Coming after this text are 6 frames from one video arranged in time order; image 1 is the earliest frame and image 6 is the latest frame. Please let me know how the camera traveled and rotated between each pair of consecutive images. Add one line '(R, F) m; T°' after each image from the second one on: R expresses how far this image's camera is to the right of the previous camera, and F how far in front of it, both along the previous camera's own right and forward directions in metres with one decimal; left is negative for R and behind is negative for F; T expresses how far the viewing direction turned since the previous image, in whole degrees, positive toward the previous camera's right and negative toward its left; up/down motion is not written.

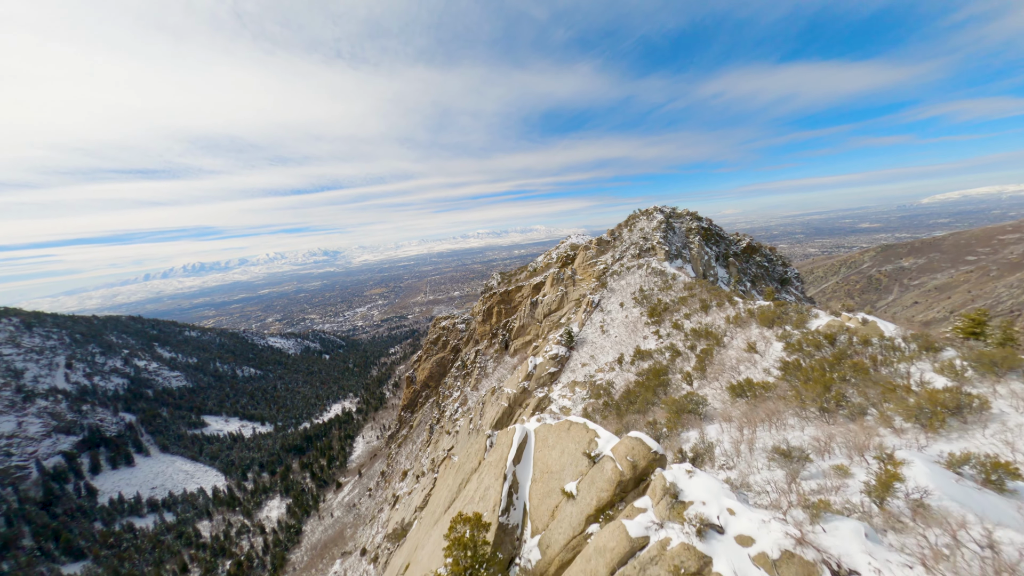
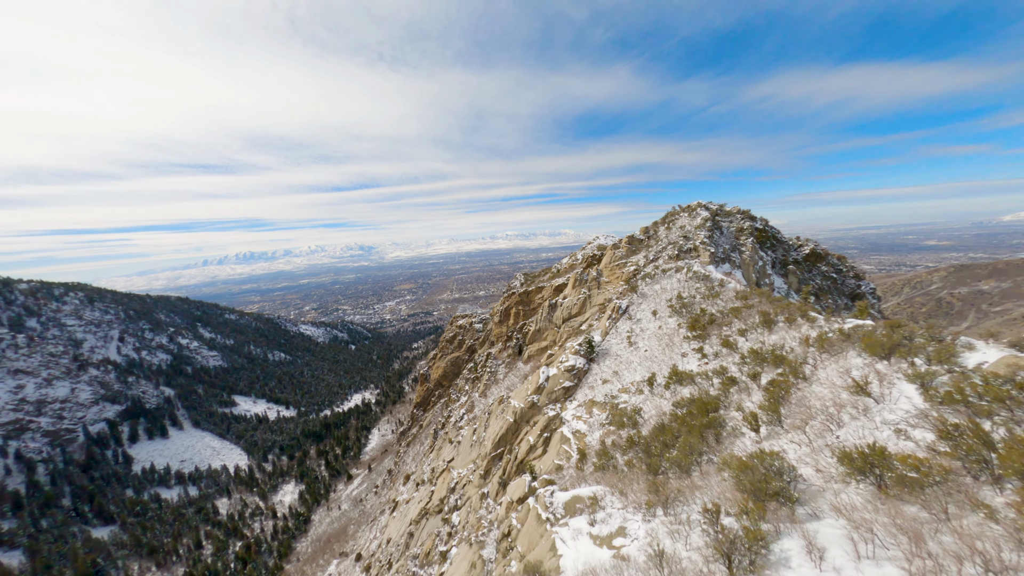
(+1.1, +4.2) m; -5°
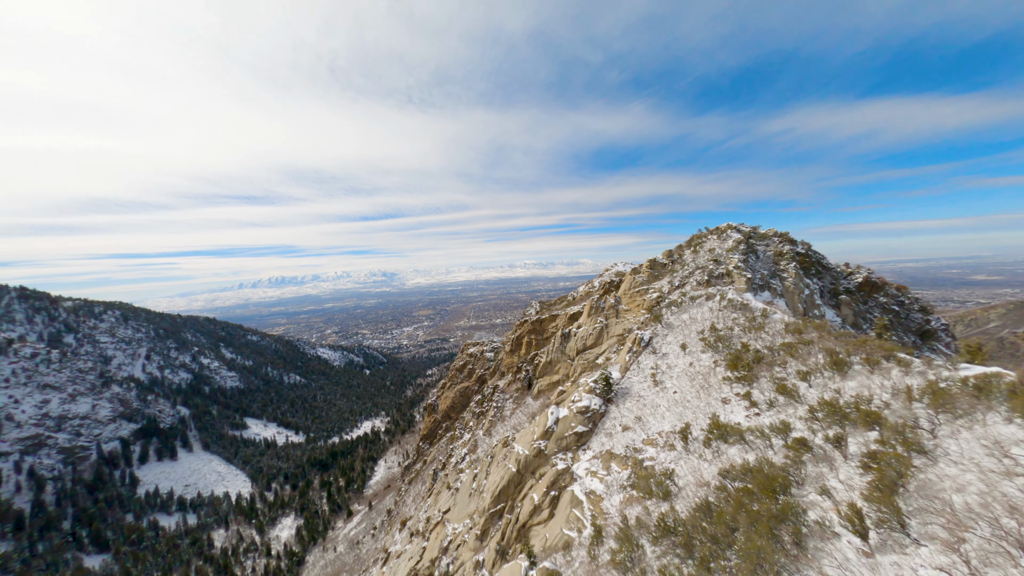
(+1.0, +3.0) m; -3°
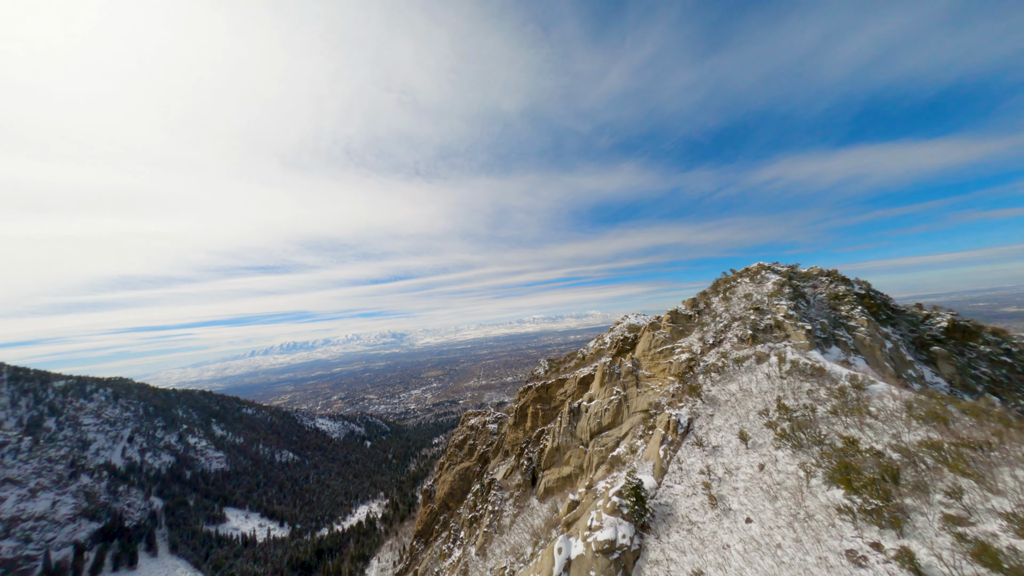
(+1.8, +6.1) m; -1°
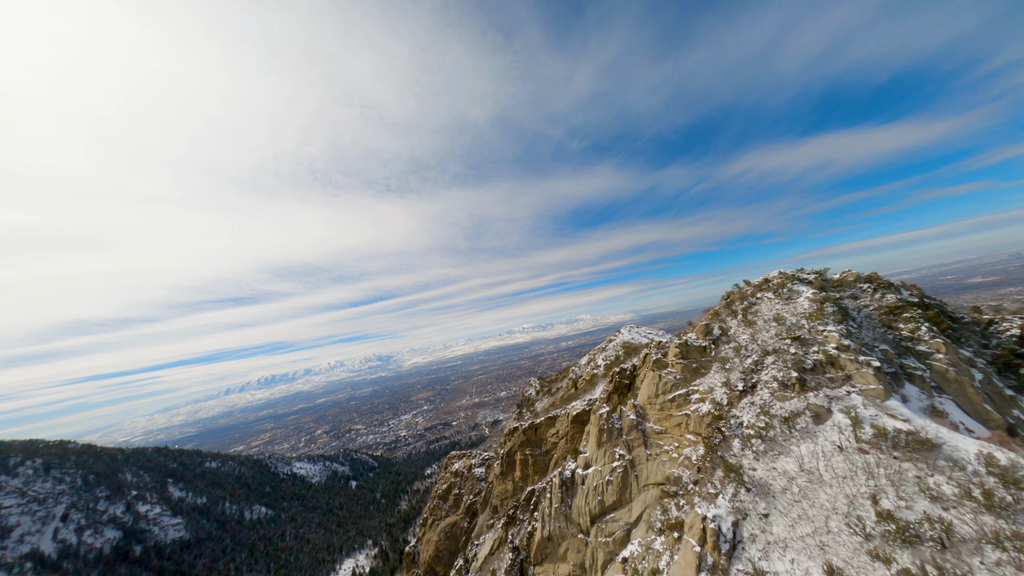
(+2.1, +7.1) m; +3°
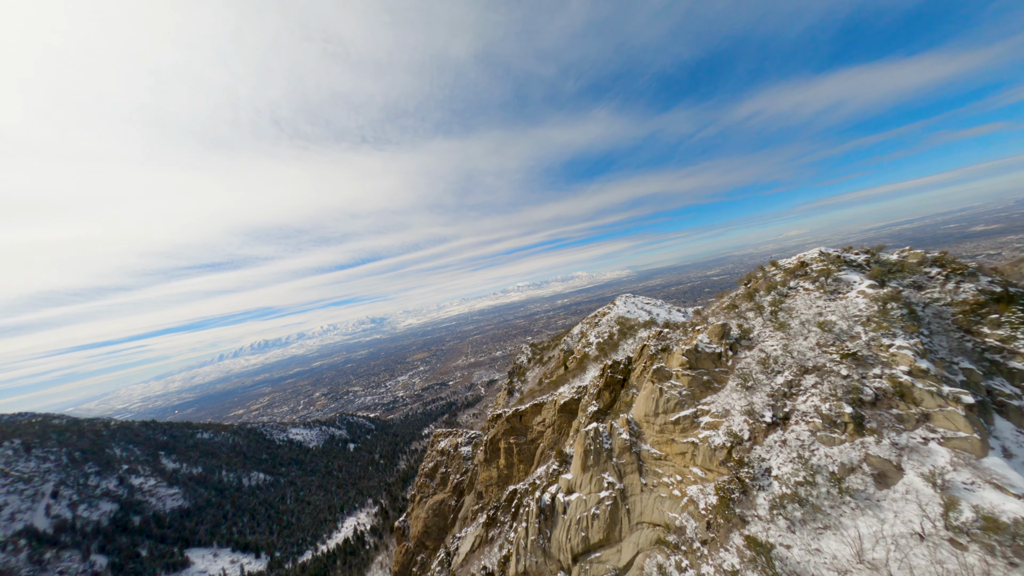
(+1.9, +5.9) m; +2°
